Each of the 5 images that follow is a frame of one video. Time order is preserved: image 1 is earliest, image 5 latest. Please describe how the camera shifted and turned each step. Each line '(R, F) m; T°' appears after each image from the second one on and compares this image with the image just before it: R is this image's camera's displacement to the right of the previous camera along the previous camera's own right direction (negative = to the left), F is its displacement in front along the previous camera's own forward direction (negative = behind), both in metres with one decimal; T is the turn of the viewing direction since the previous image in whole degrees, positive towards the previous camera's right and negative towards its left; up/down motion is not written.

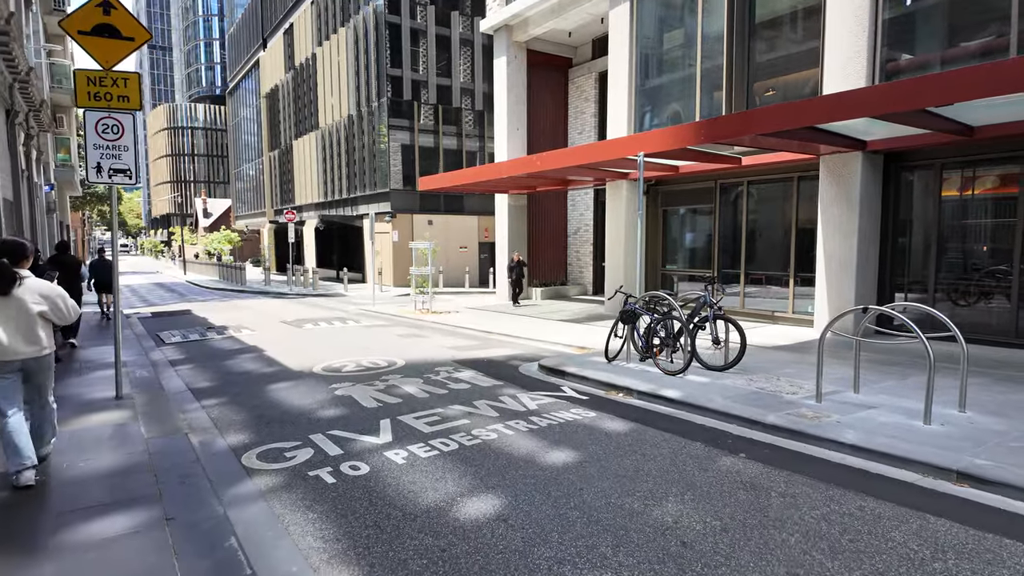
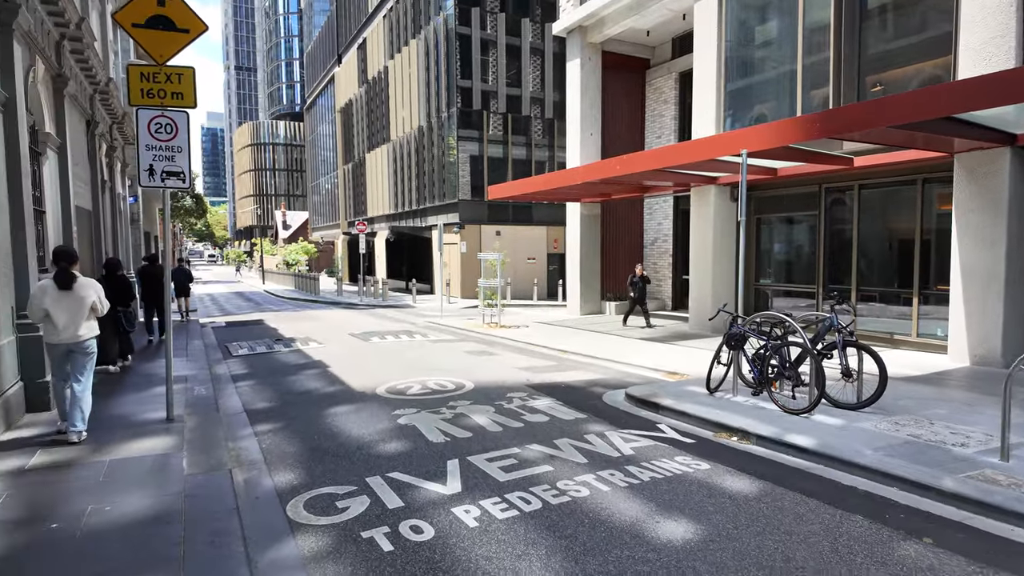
(-0.2, +0.9) m; -6°
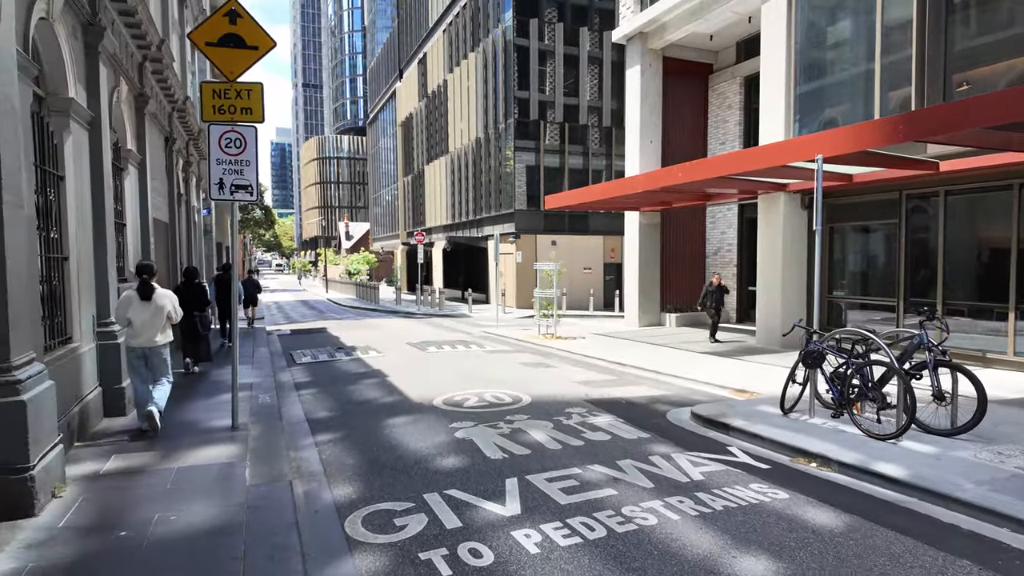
(-0.1, +0.2) m; -5°
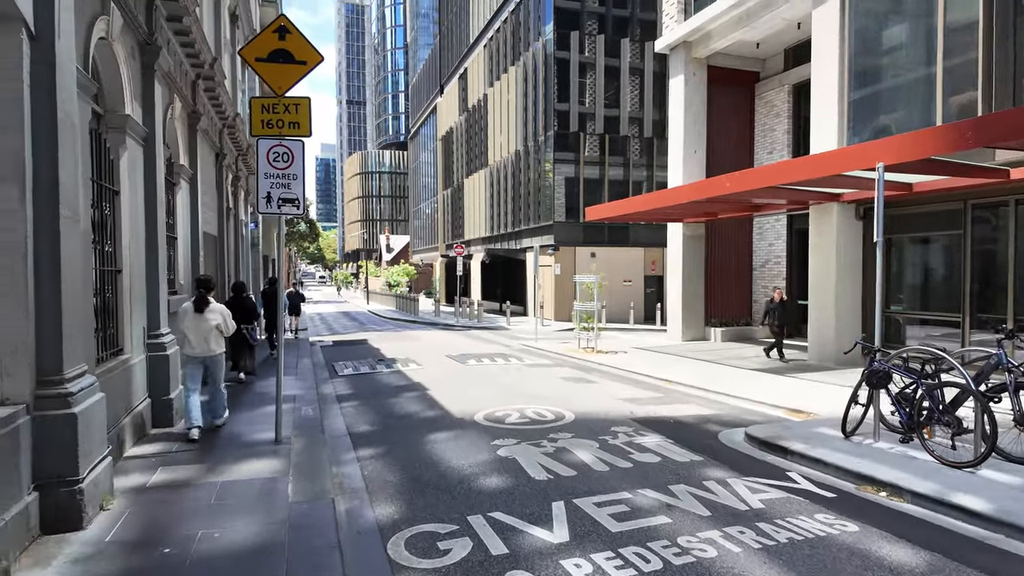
(-0.1, +0.2) m; -4°
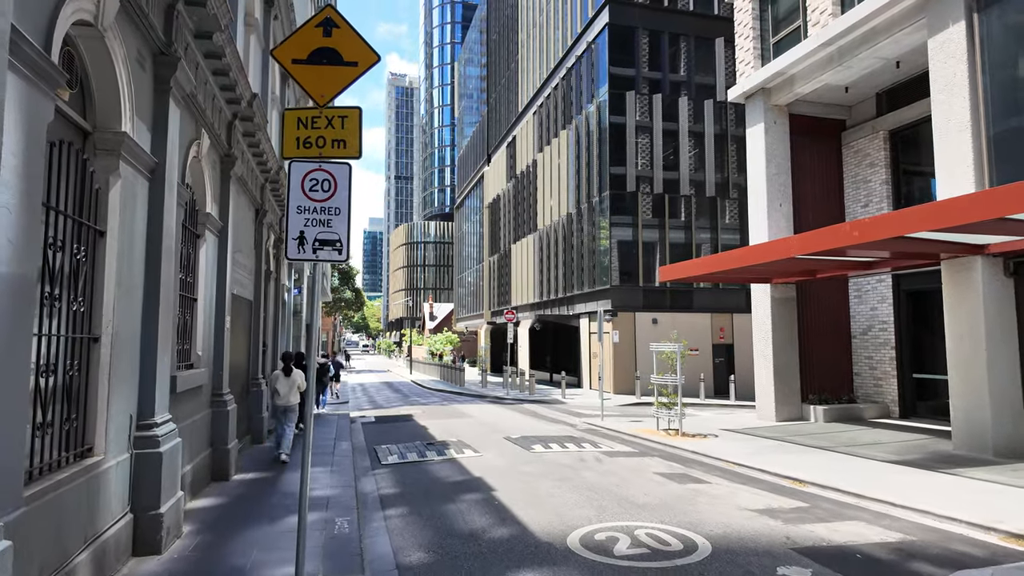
(-0.6, +1.9) m; -4°
